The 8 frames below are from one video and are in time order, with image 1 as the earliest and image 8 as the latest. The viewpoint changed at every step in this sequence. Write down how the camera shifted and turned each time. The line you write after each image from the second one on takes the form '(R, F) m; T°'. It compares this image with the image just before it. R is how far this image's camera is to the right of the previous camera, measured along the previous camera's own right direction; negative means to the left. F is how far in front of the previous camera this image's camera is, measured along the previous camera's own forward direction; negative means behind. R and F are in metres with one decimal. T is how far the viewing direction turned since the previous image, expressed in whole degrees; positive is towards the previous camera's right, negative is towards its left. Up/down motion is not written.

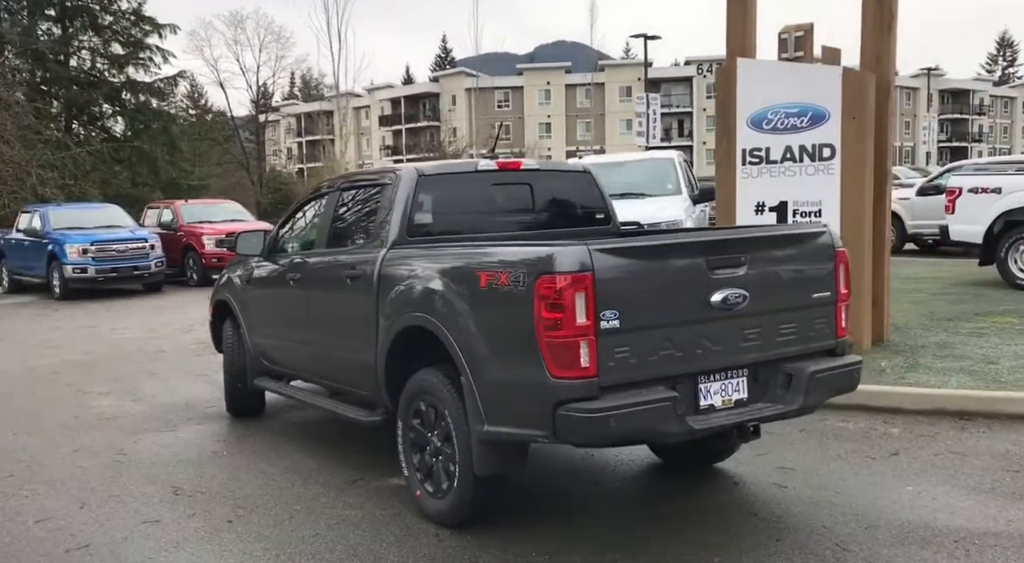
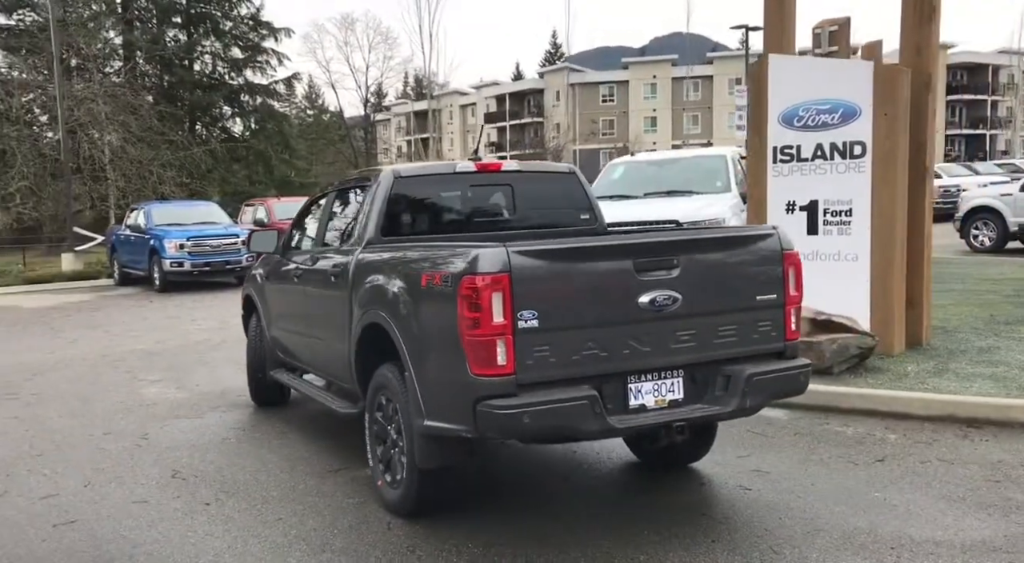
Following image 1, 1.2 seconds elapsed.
(+0.6, -0.1) m; -6°
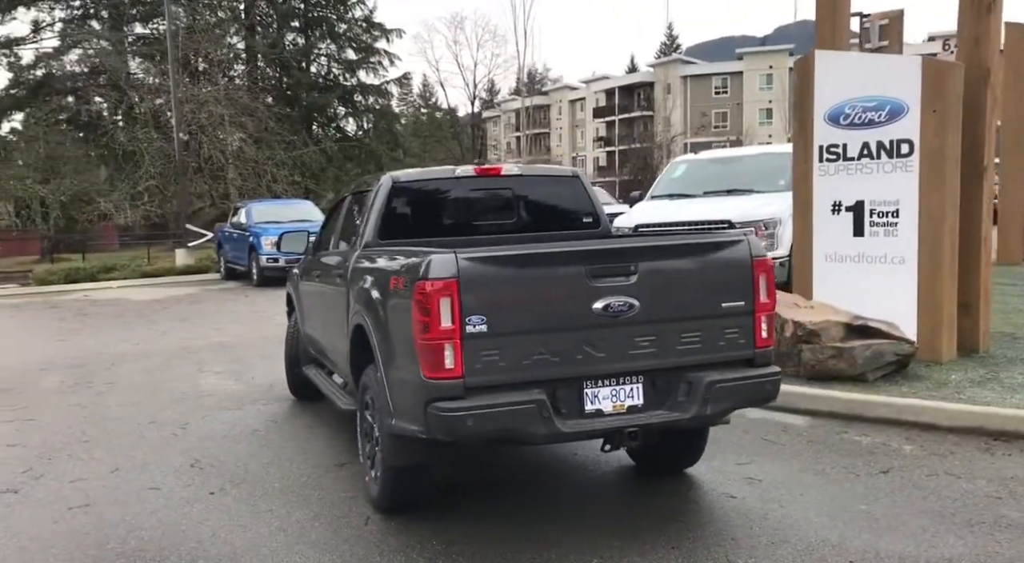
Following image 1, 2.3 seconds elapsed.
(+0.5, 0.0) m; -6°
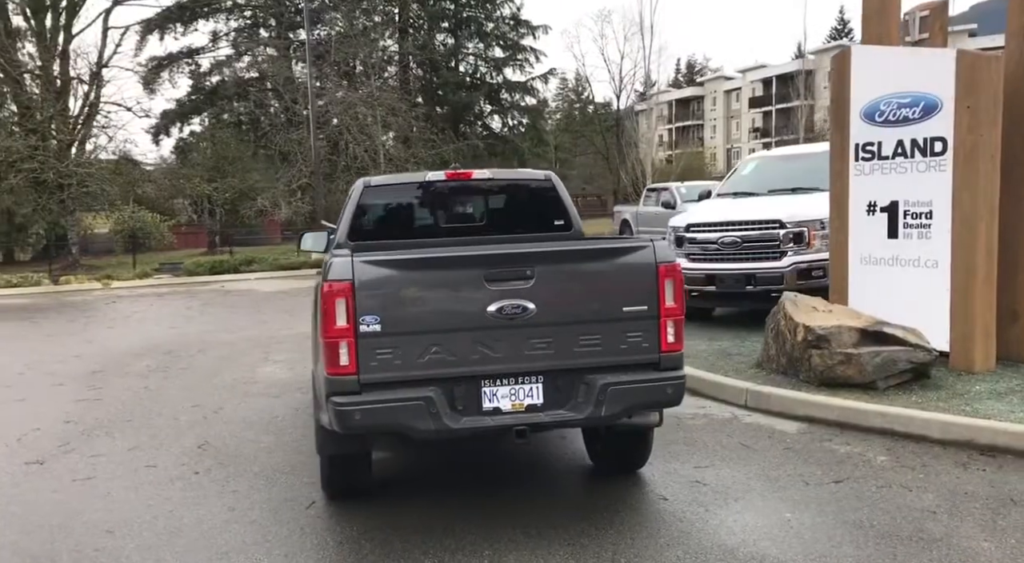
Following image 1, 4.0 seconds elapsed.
(+0.9, -0.1) m; -8°
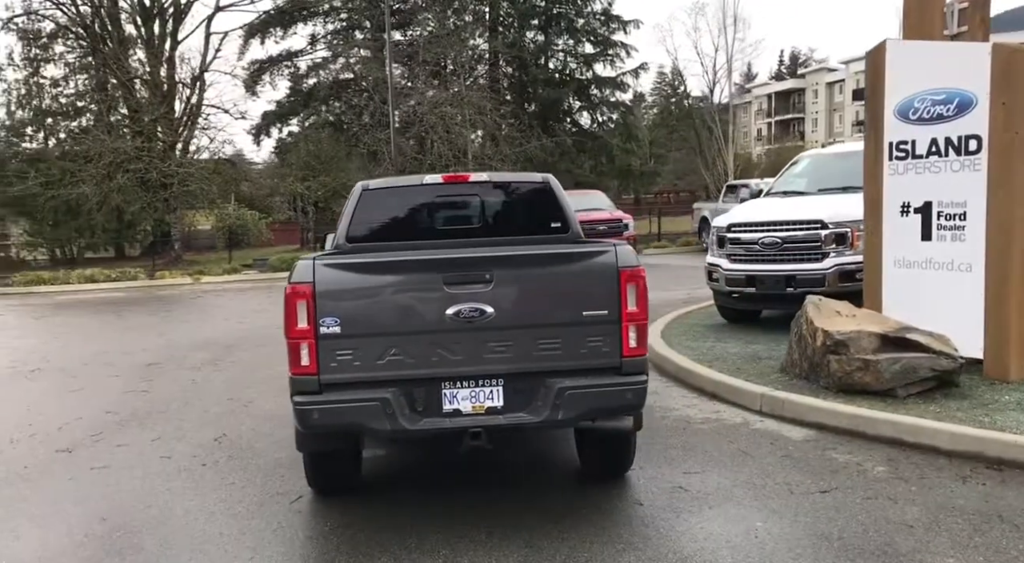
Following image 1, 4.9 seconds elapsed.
(+0.5, 0.0) m; -5°
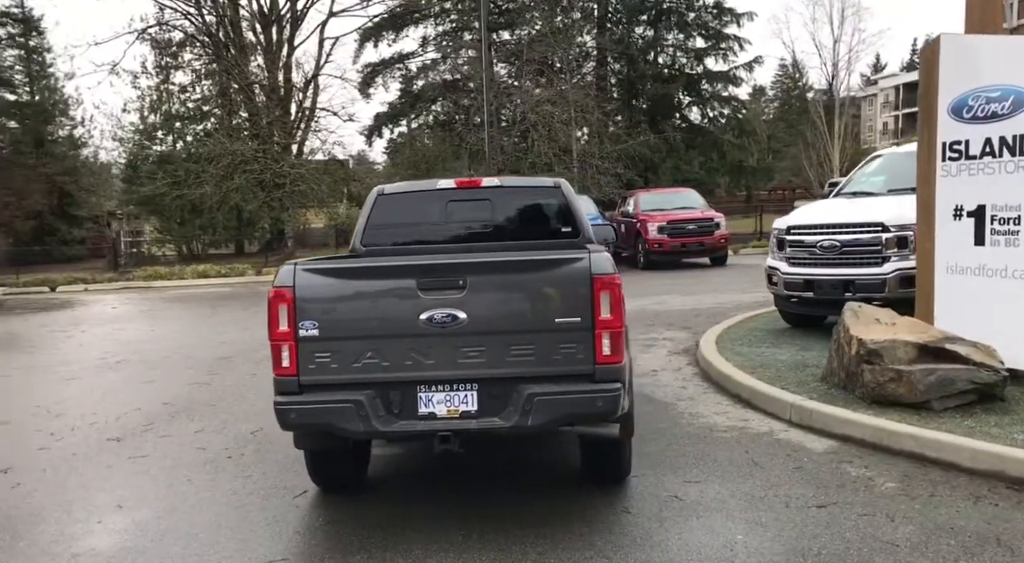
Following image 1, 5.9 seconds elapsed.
(+0.5, 0.0) m; -6°
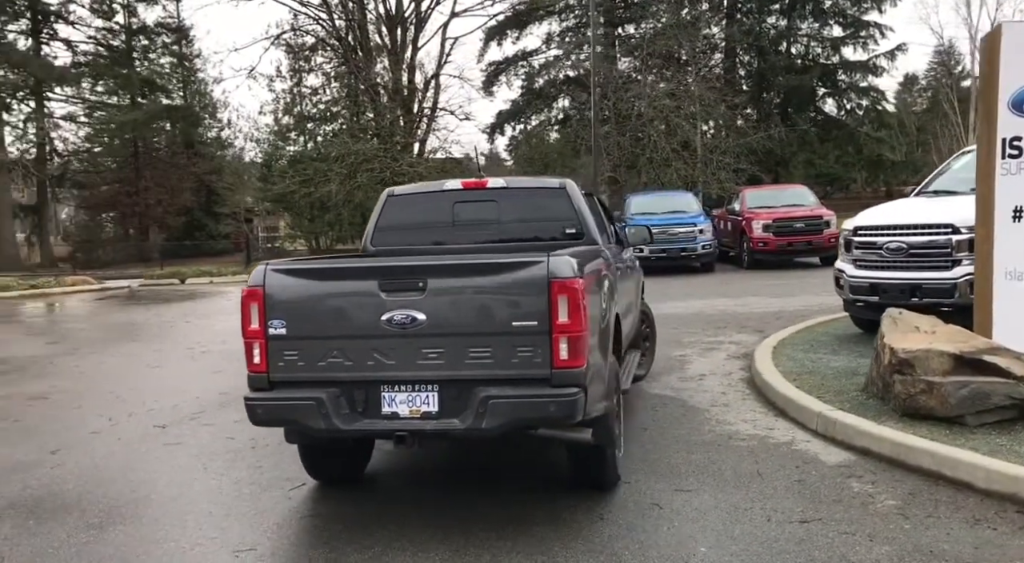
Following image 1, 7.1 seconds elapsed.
(+0.6, 0.0) m; -7°
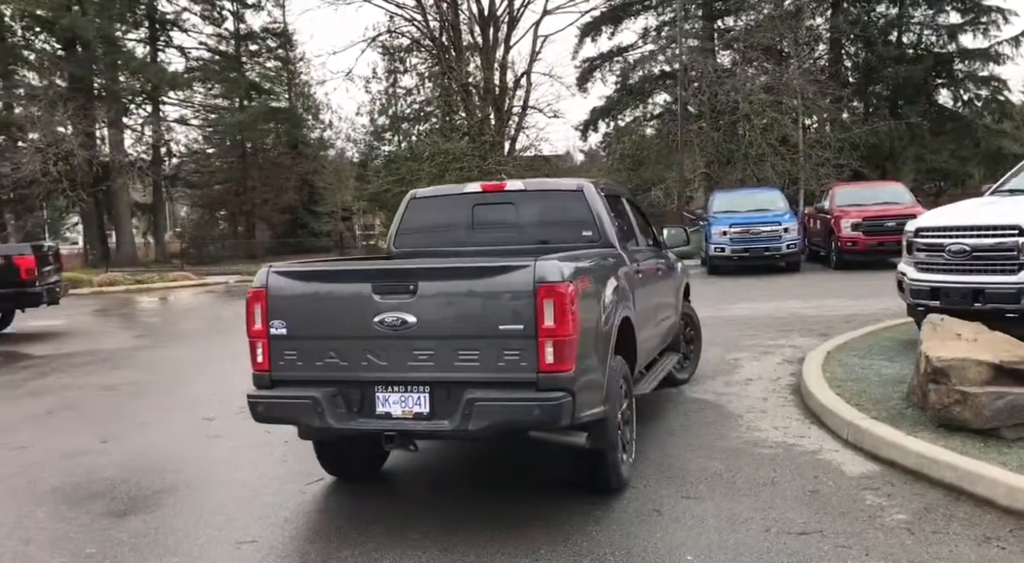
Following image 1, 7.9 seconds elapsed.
(+0.4, 0.0) m; -6°
